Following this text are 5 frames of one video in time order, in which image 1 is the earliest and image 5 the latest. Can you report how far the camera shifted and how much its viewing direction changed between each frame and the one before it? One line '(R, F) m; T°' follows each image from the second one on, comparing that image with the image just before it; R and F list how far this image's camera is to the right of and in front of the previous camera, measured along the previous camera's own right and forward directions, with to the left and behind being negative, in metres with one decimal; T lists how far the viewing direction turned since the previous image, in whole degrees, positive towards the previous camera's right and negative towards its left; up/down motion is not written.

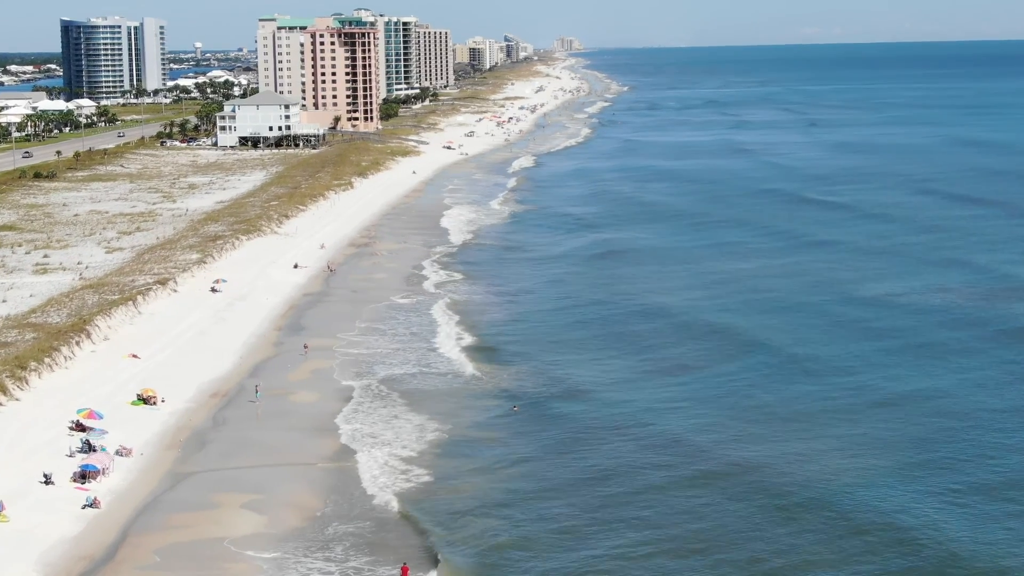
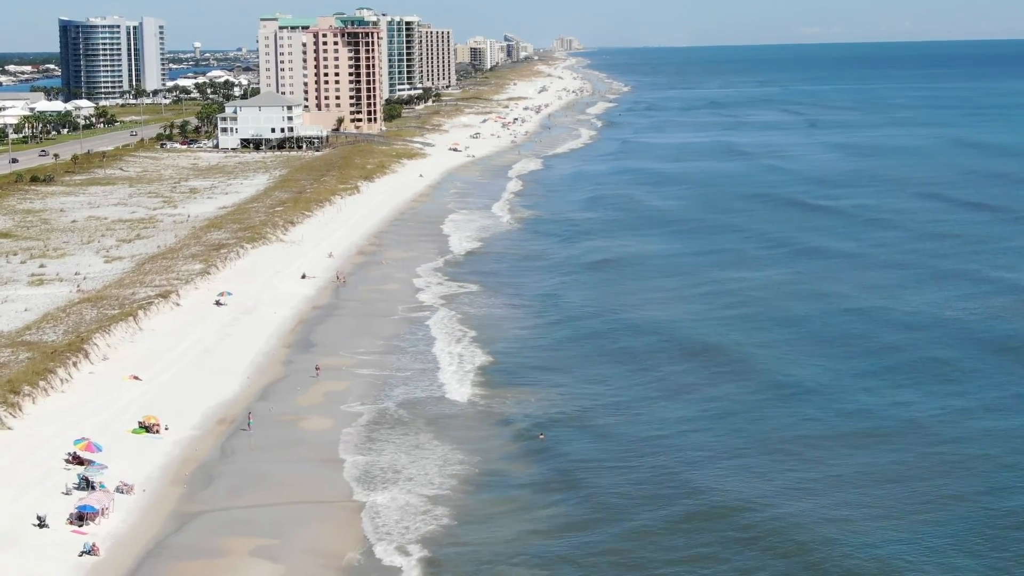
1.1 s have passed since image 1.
(-0.8, +2.3) m; 0°
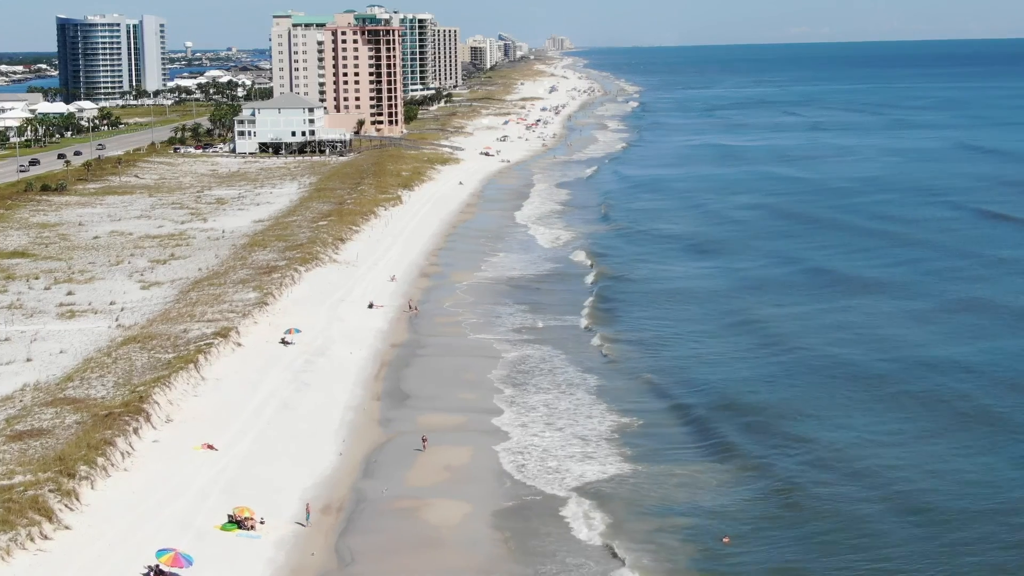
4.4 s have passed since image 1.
(-4.2, +6.4) m; 0°
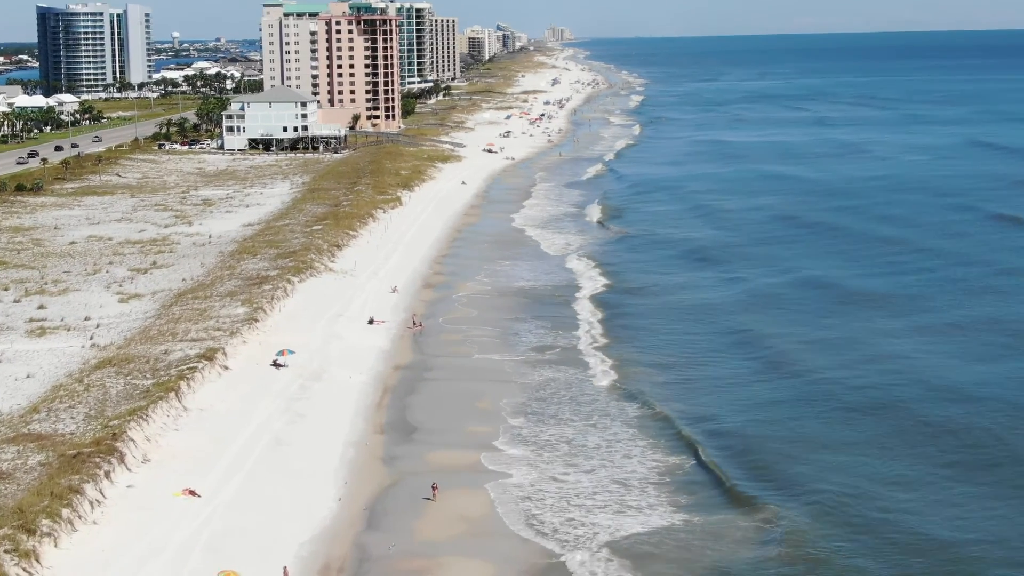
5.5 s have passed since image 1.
(-0.9, +5.3) m; 0°
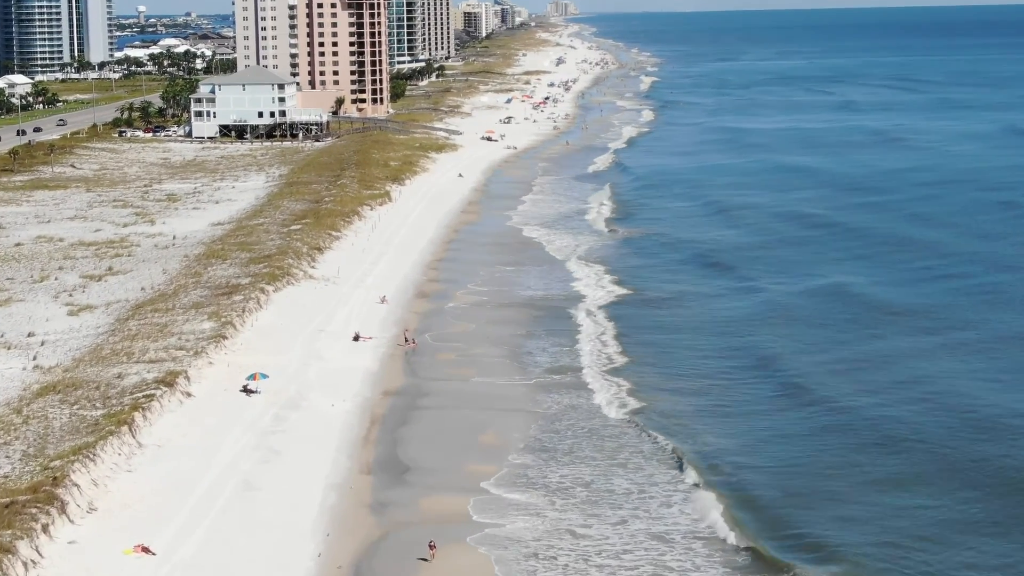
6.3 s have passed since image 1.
(-1.1, +9.5) m; +1°
